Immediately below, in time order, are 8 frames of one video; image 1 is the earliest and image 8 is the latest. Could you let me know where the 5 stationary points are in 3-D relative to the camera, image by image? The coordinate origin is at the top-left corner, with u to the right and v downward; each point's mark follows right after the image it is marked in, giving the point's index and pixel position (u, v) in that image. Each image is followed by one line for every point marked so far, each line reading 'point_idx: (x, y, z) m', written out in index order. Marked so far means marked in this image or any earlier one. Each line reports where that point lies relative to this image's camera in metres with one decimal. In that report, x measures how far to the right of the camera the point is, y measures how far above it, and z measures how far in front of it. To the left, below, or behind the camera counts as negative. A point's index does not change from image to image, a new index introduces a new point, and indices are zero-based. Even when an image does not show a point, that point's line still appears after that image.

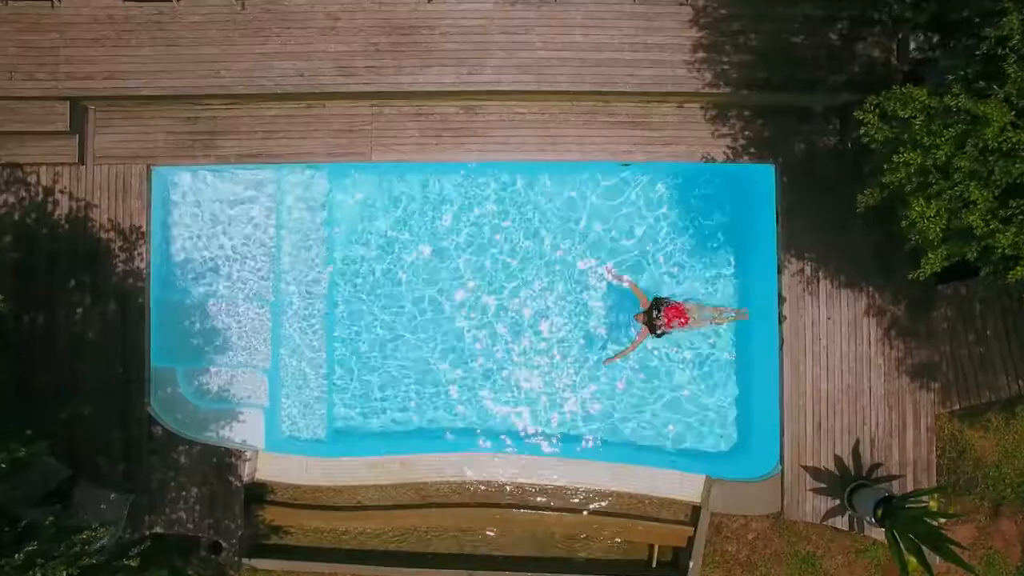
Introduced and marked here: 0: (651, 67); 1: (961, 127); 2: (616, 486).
0: (+1.9, +3.0, +10.0) m
1: (+3.5, +1.2, +5.9) m
2: (+1.6, -2.9, +10.9) m
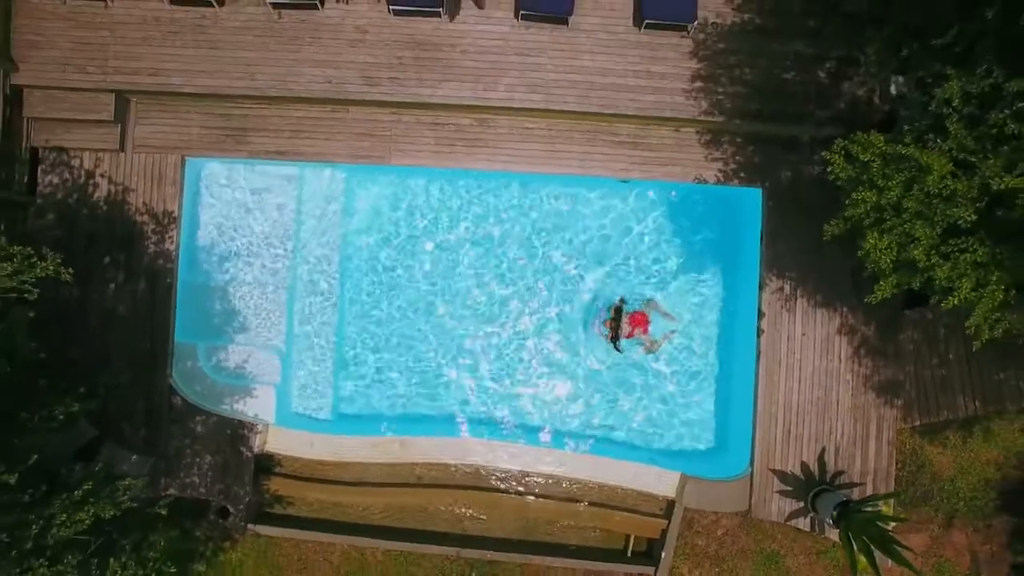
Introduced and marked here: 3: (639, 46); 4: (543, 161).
0: (+2.1, +2.9, +10.9) m
1: (+3.5, +1.0, +6.7) m
2: (+1.4, -3.0, +11.7) m
3: (+1.9, +3.6, +10.8) m
4: (+0.5, +2.0, +11.2) m
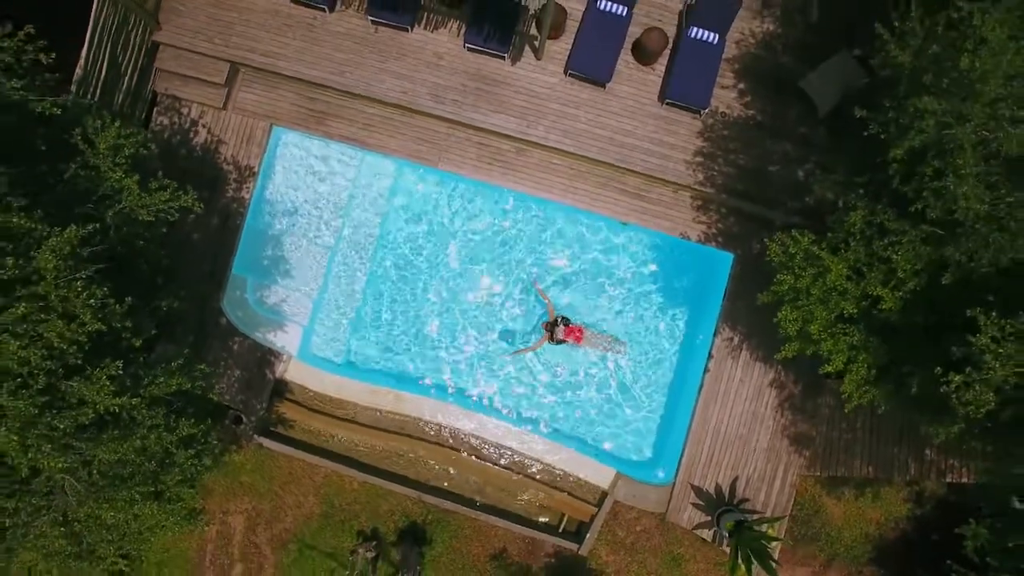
0: (+2.7, +2.3, +13.2) m
1: (+3.7, +0.2, +9.0) m
2: (+0.7, -3.3, +14.0) m
3: (+2.6, +3.0, +13.2) m
4: (+0.9, +1.8, +13.6) m
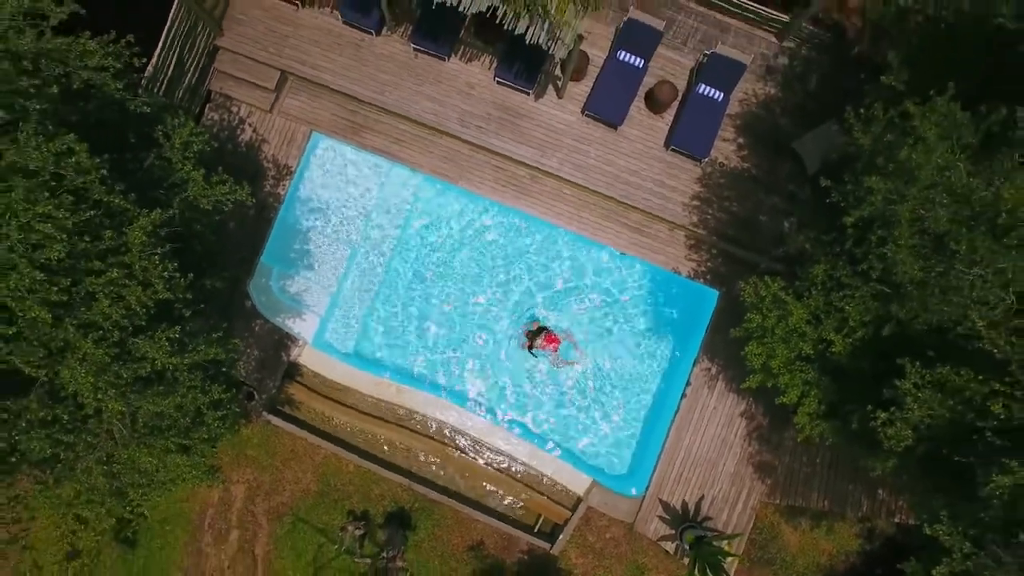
0: (+2.9, +1.8, +14.5) m
1: (+3.7, -0.3, +10.3) m
2: (+0.4, -3.6, +15.2) m
3: (+3.0, +2.5, +14.5) m
4: (+1.1, +1.4, +14.8) m
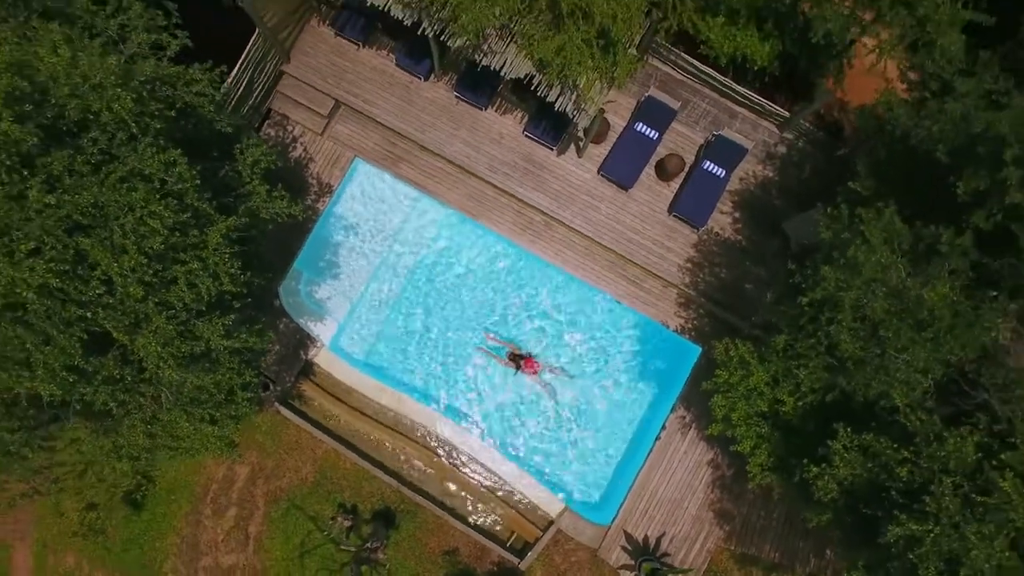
0: (+3.2, +0.7, +16.1) m
1: (+3.7, -1.3, +11.8) m
2: (0.0, -4.3, +16.6) m
3: (+3.3, +1.4, +16.1) m
4: (+1.4, +0.5, +16.4) m
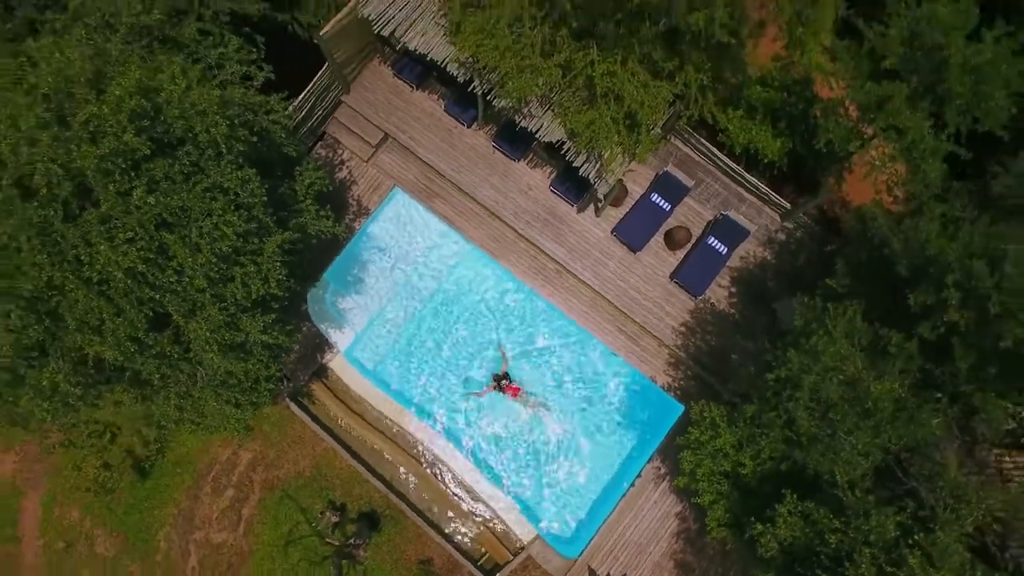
0: (+3.4, -0.7, +17.5) m
1: (+3.5, -2.6, +13.0) m
2: (-0.5, -5.2, +17.8) m
3: (+3.6, 0.0, +17.5) m
4: (+1.6, -0.6, +17.8) m
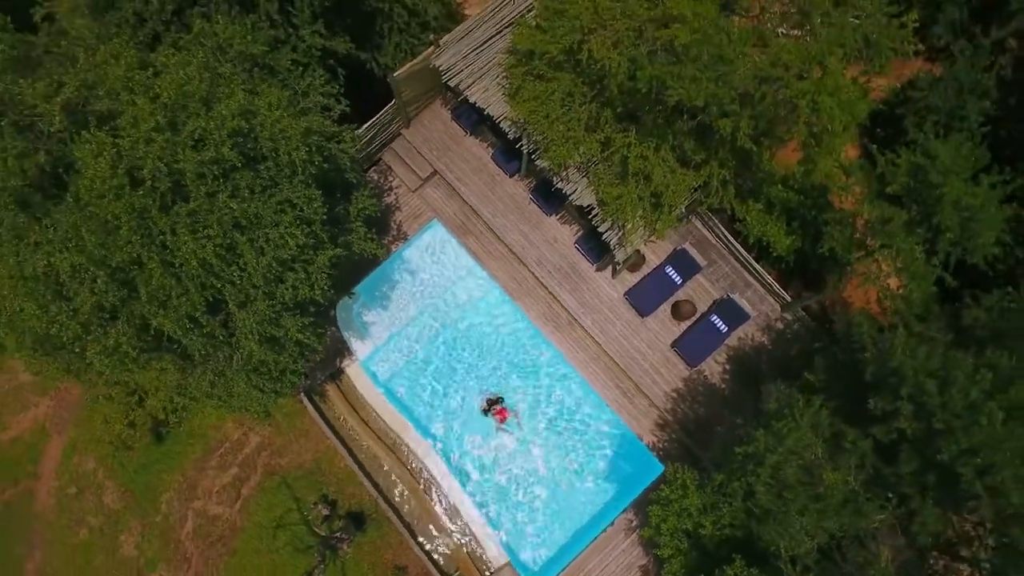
0: (+3.6, -2.3, +18.7) m
1: (+3.3, -3.9, +14.2) m
2: (-1.1, -6.1, +19.0) m
3: (+3.9, -1.7, +18.8) m
4: (+1.8, -1.9, +19.2) m
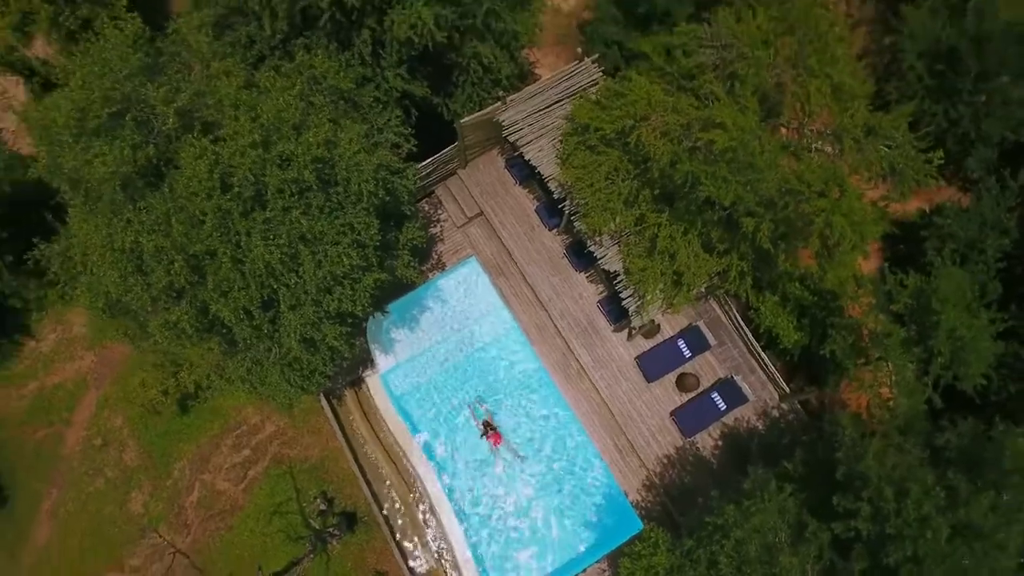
0: (+3.6, -4.1, +19.8) m
1: (+2.9, -5.4, +15.3) m
2: (-1.6, -7.0, +20.1) m
3: (+4.1, -3.6, +19.9) m
4: (+2.0, -3.4, +20.3) m
